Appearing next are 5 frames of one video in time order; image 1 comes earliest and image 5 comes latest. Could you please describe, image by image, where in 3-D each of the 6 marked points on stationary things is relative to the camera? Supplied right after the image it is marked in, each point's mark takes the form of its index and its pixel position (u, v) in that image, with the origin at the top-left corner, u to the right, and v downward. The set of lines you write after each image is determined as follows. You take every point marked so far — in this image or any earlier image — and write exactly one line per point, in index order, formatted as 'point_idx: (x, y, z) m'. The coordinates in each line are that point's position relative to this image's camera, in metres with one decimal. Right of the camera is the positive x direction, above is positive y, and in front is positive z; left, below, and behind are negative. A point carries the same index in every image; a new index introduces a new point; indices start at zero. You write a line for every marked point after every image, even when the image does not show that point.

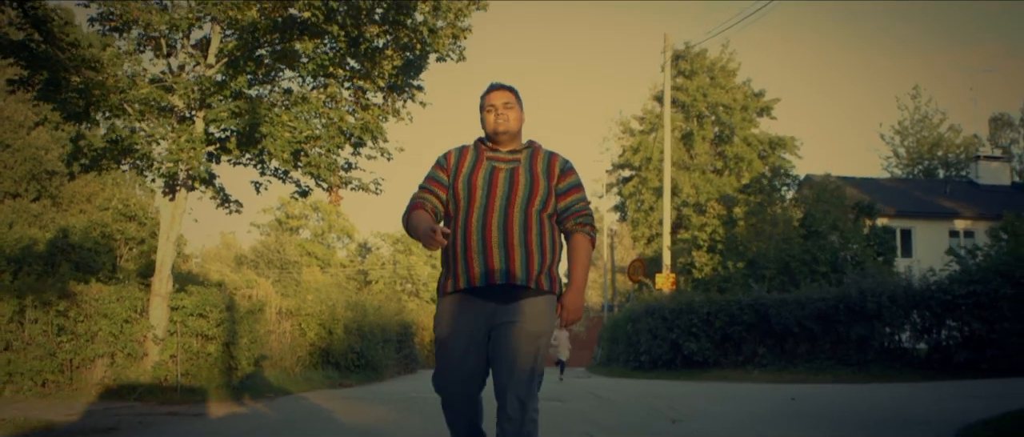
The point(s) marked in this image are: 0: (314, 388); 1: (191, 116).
0: (-3.3, -2.8, +18.7) m
1: (-4.4, +1.4, +15.7) m
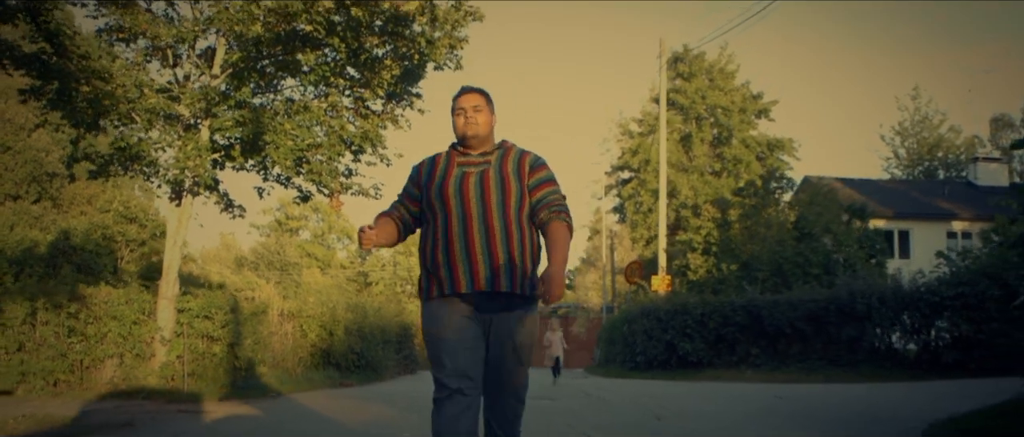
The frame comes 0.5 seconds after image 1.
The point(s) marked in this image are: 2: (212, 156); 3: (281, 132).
0: (-3.4, -2.9, +19.2) m
1: (-4.5, +1.4, +16.2) m
2: (-4.0, +0.8, +15.1) m
3: (-3.0, +1.1, +15.0) m
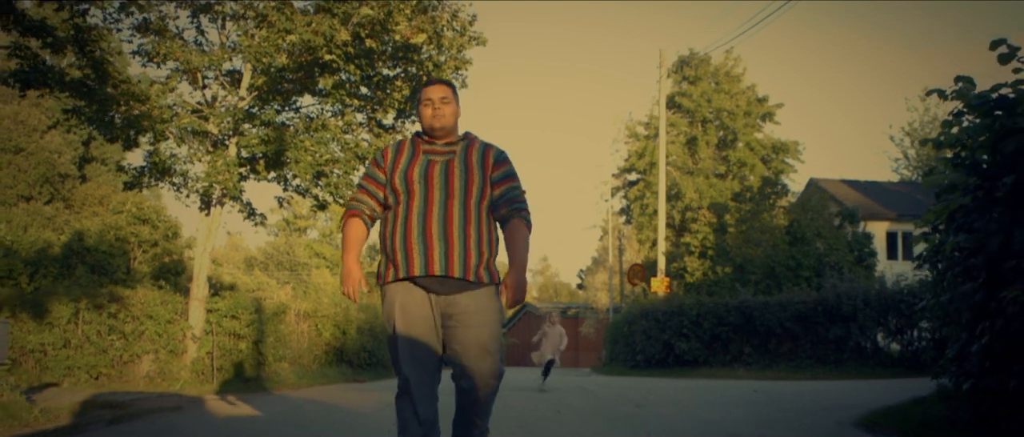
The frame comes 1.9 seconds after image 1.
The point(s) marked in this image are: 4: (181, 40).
0: (-3.3, -3.0, +20.7) m
1: (-4.5, +1.2, +17.7) m
2: (-4.0, +0.7, +16.6) m
3: (-3.0, +1.0, +16.4) m
4: (-5.0, +2.7, +16.9) m
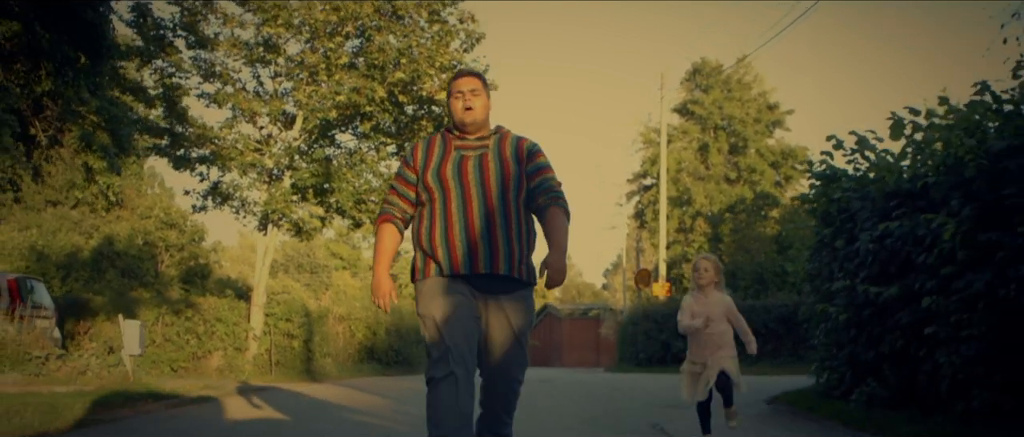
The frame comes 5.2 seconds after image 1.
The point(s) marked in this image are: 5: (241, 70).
0: (-3.1, -3.3, +24.0) m
1: (-4.4, +0.9, +21.1) m
2: (-3.9, +0.4, +19.9) m
3: (-2.9, +0.7, +19.8) m
4: (-4.9, +2.3, +20.3) m
5: (-4.8, +2.6, +20.0) m
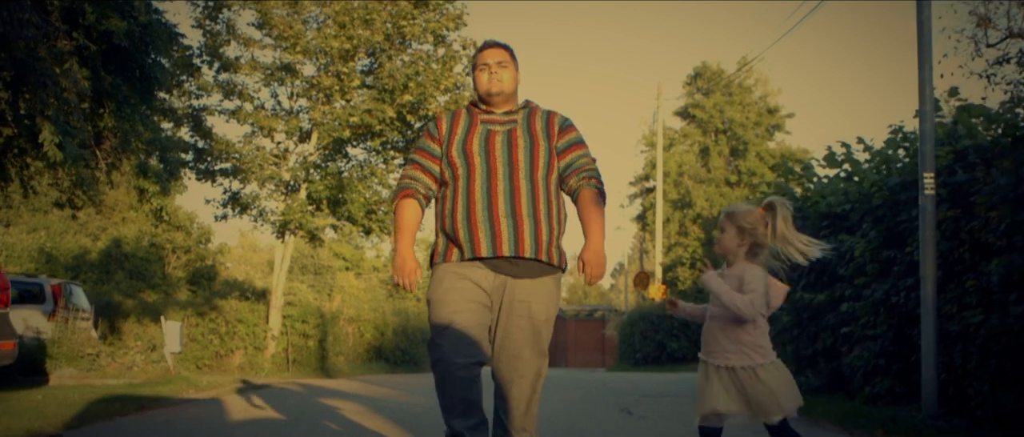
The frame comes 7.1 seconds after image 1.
0: (-3.1, -3.5, +25.6) m
1: (-4.4, +0.7, +22.7) m
2: (-3.9, +0.2, +21.5) m
3: (-2.9, +0.5, +21.4) m
4: (-4.9, +2.2, +21.9) m
5: (-4.8, +2.5, +21.6) m
